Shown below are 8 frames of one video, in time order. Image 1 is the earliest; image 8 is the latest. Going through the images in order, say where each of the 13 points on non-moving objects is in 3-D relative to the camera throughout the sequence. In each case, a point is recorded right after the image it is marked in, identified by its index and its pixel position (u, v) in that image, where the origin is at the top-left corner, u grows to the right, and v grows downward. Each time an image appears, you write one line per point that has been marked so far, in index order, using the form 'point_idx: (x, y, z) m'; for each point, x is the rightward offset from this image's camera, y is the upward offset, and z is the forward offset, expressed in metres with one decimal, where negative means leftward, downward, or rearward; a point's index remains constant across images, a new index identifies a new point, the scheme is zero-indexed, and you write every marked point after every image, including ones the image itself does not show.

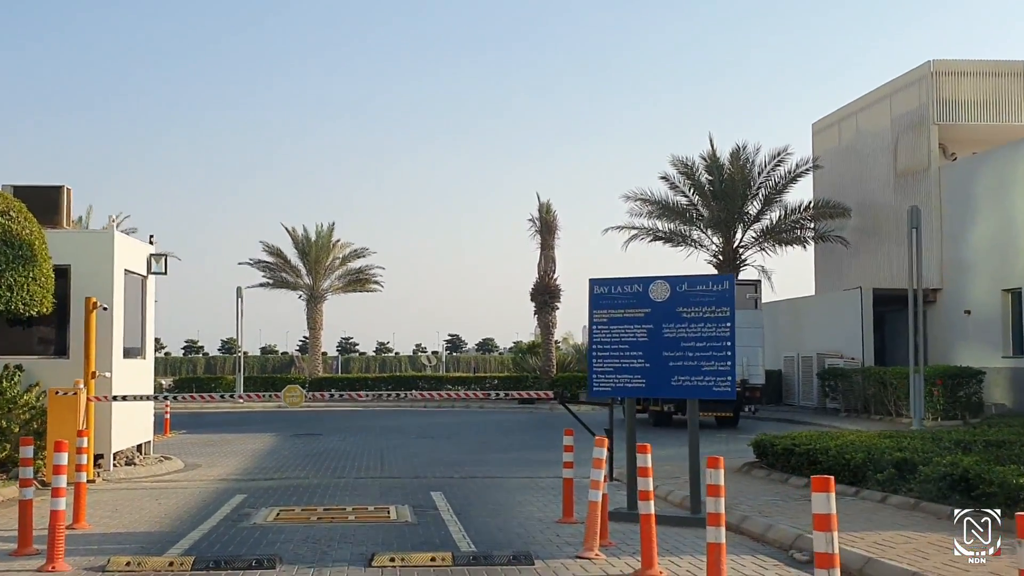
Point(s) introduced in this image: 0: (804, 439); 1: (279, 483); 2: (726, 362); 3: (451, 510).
0: (+4.1, -2.1, +14.4) m
1: (-3.3, -2.8, +14.5) m
2: (+2.2, -0.8, +10.5) m
3: (-0.7, -2.6, +11.7) m
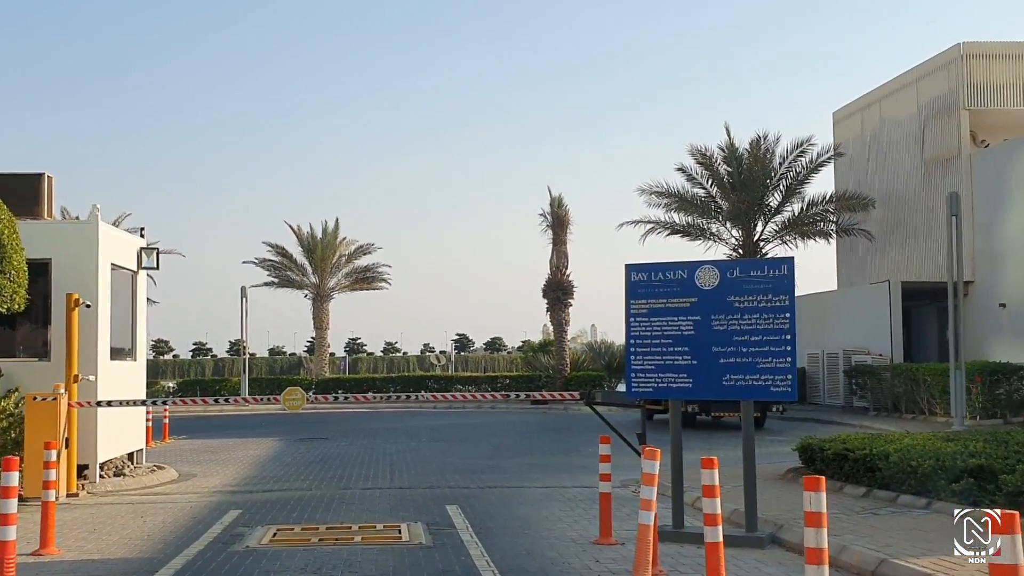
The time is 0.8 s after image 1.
0: (+4.4, -2.0, +13.1) m
1: (-3.0, -2.7, +13.2) m
2: (+2.5, -0.6, +9.2) m
3: (-0.4, -2.5, +10.4) m
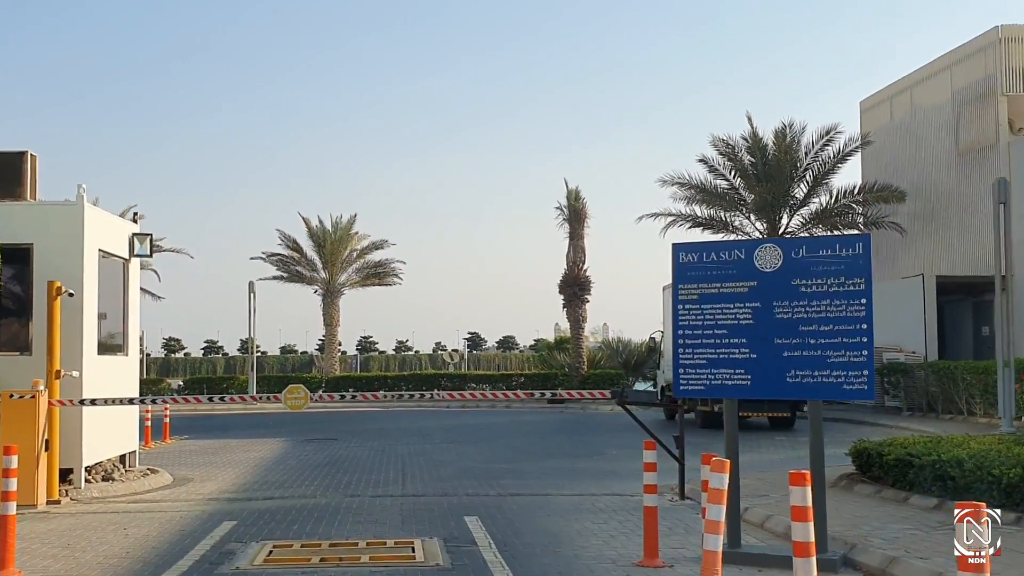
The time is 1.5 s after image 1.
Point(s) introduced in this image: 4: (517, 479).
0: (+4.7, -1.8, +11.8) m
1: (-2.7, -2.6, +12.0) m
2: (+2.7, -0.5, +7.9) m
3: (-0.2, -2.3, +9.1) m
4: (+0.1, -2.7, +14.3) m
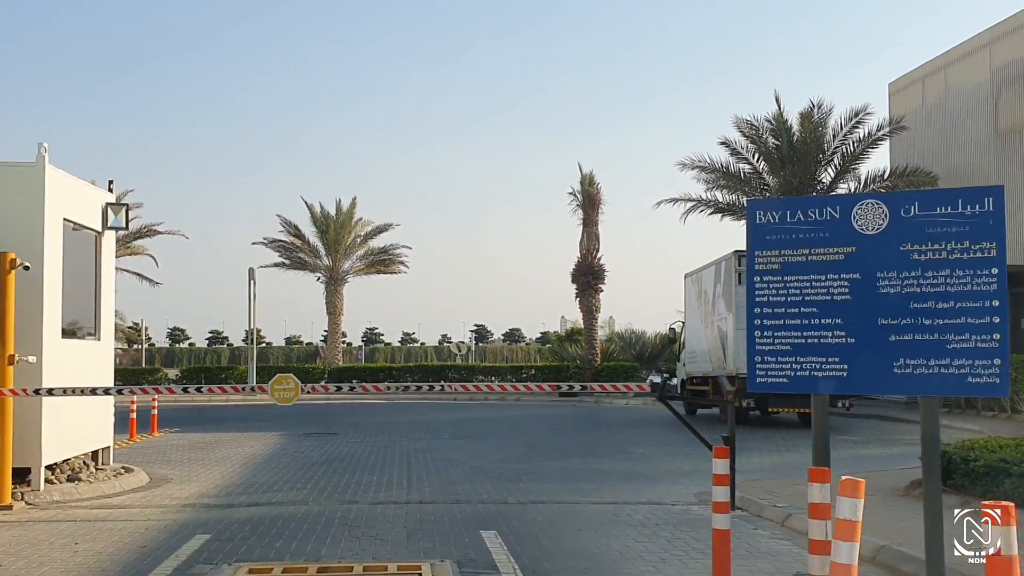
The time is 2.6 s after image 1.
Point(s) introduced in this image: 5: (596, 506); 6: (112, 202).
0: (+5.0, -1.6, +10.1) m
1: (-2.5, -2.3, +10.4) m
2: (+2.9, -0.3, +6.2) m
3: (+0.1, -2.1, +7.5) m
4: (+0.3, -2.4, +12.7) m
5: (+0.9, -2.3, +10.5) m
6: (-5.4, +1.2, +13.6) m
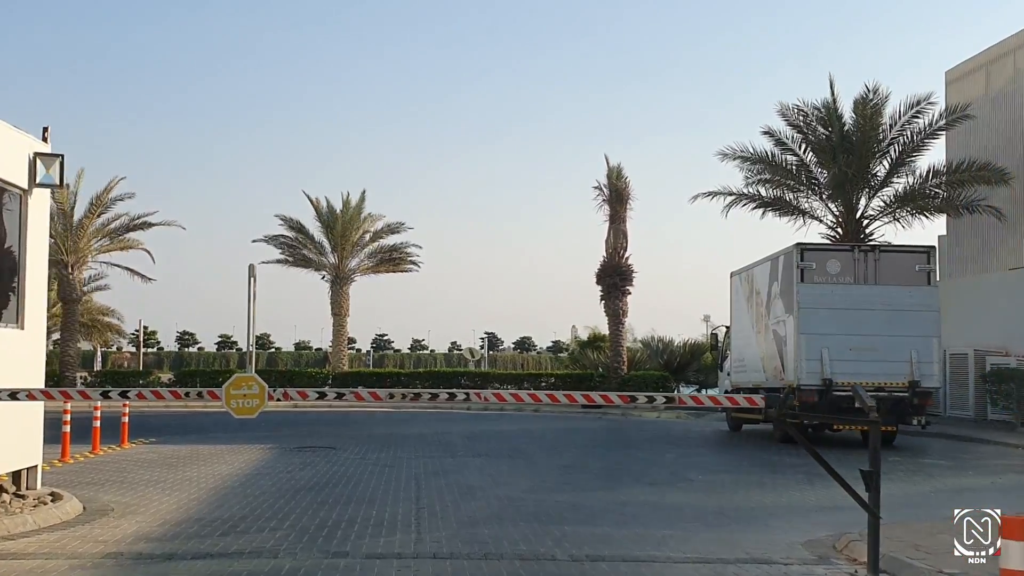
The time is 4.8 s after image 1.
0: (+5.3, -1.4, +7.0) m
1: (-2.1, -2.0, +7.3) m
2: (+3.3, -0.1, +3.2) m
3: (+0.4, -1.8, +4.4) m
4: (+0.7, -2.2, +9.6) m
5: (+1.2, -2.1, +7.4) m
6: (-4.9, +1.4, +10.7) m
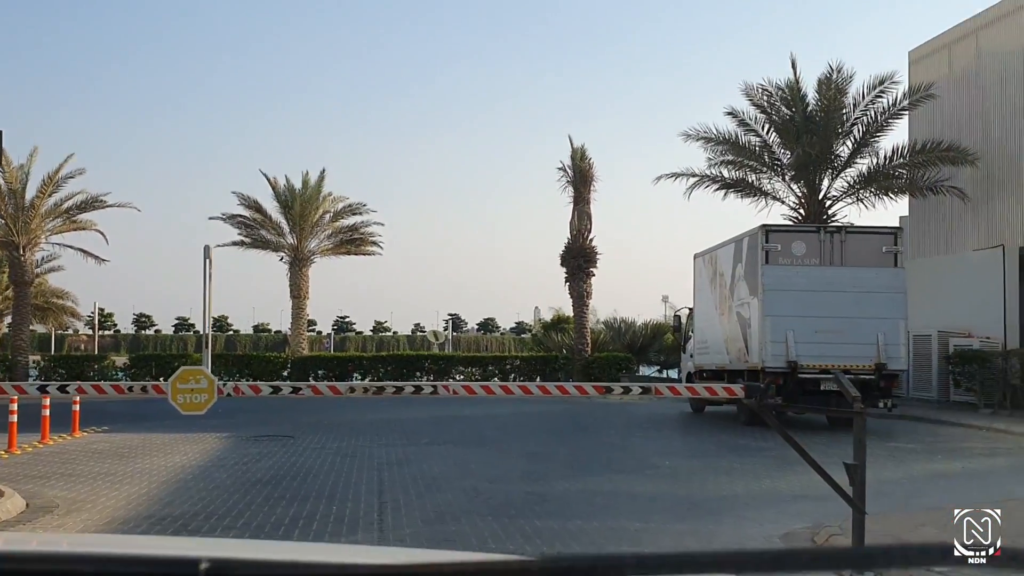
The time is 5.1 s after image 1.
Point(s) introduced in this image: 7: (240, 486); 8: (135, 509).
0: (+5.1, -1.3, +6.8) m
1: (-2.3, -1.9, +6.9) m
2: (+3.2, 0.0, +2.9) m
3: (+0.3, -1.8, +4.1) m
4: (+0.4, -2.1, +9.2) m
5: (+1.0, -1.9, +7.1) m
6: (-5.3, +1.6, +10.0) m
7: (-3.0, -2.2, +11.2) m
8: (-3.6, -2.1, +9.7) m
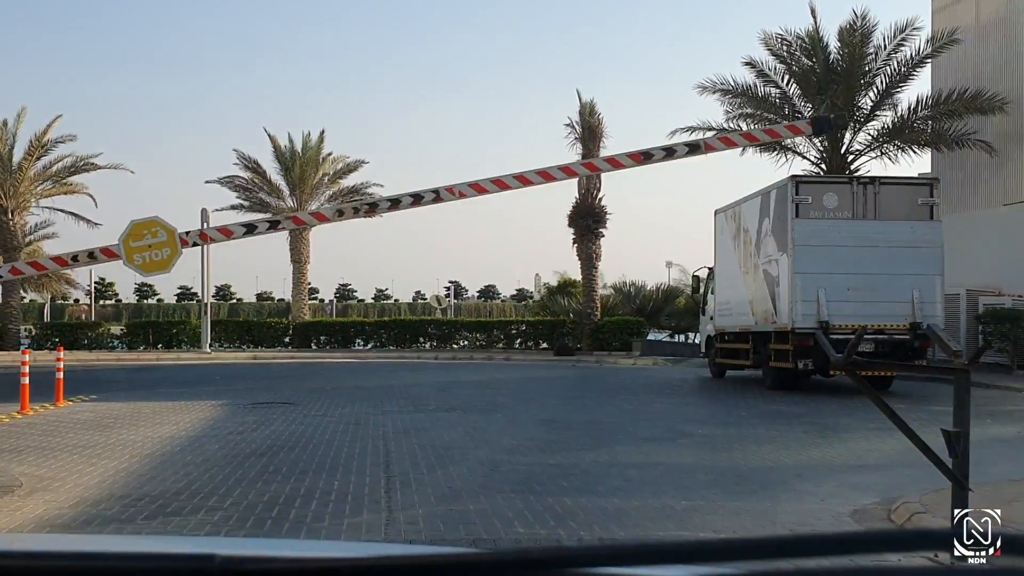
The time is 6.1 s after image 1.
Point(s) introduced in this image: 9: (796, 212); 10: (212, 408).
0: (+5.3, -0.9, +5.6) m
1: (-2.1, -1.6, +5.7) m
2: (+3.4, +0.2, +1.6) m
3: (+0.5, -1.5, +2.9) m
4: (+0.6, -1.7, +8.1) m
5: (+1.2, -1.6, +5.9) m
6: (-5.1, +2.0, +8.8) m
7: (-2.8, -1.7, +10.1) m
8: (-3.4, -1.7, +8.5) m
9: (+5.3, +1.4, +19.1) m
10: (-4.7, -1.9, +16.0) m
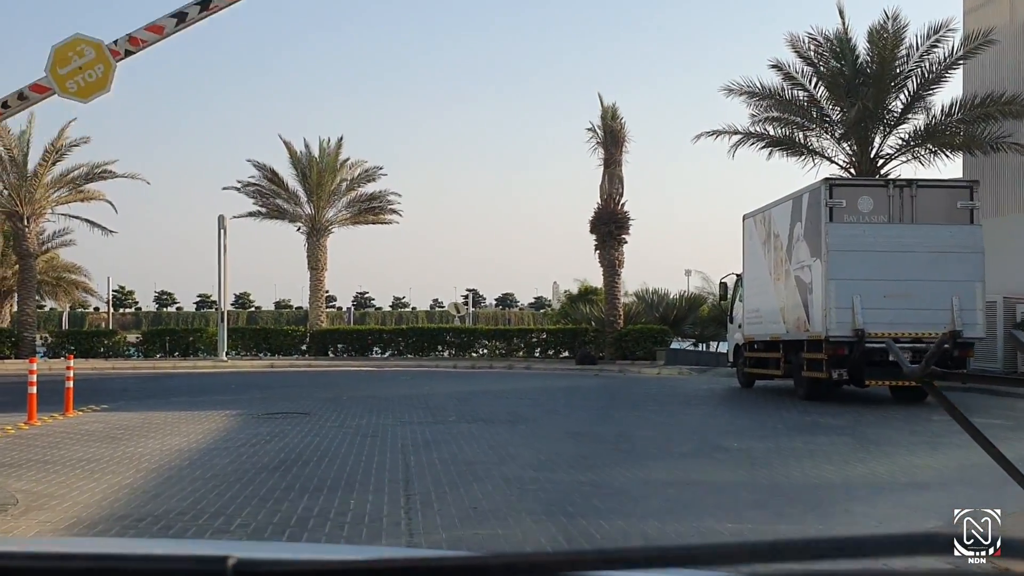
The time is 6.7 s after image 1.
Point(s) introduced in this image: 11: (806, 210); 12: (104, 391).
0: (+5.5, -0.9, +4.9) m
1: (-2.0, -1.6, +5.1) m
2: (+3.5, +0.2, +1.0) m
3: (+0.6, -1.5, +2.3) m
4: (+0.9, -1.7, +7.4) m
5: (+1.4, -1.6, +5.3) m
6: (-4.9, +2.0, +8.3) m
7: (-2.5, -1.7, +9.5) m
8: (-3.2, -1.7, +8.0) m
9: (+5.8, +1.3, +18.4) m
10: (-4.4, -2.0, +15.4) m
11: (+5.6, +1.5, +19.2) m
12: (-8.0, -2.0, +19.7) m
